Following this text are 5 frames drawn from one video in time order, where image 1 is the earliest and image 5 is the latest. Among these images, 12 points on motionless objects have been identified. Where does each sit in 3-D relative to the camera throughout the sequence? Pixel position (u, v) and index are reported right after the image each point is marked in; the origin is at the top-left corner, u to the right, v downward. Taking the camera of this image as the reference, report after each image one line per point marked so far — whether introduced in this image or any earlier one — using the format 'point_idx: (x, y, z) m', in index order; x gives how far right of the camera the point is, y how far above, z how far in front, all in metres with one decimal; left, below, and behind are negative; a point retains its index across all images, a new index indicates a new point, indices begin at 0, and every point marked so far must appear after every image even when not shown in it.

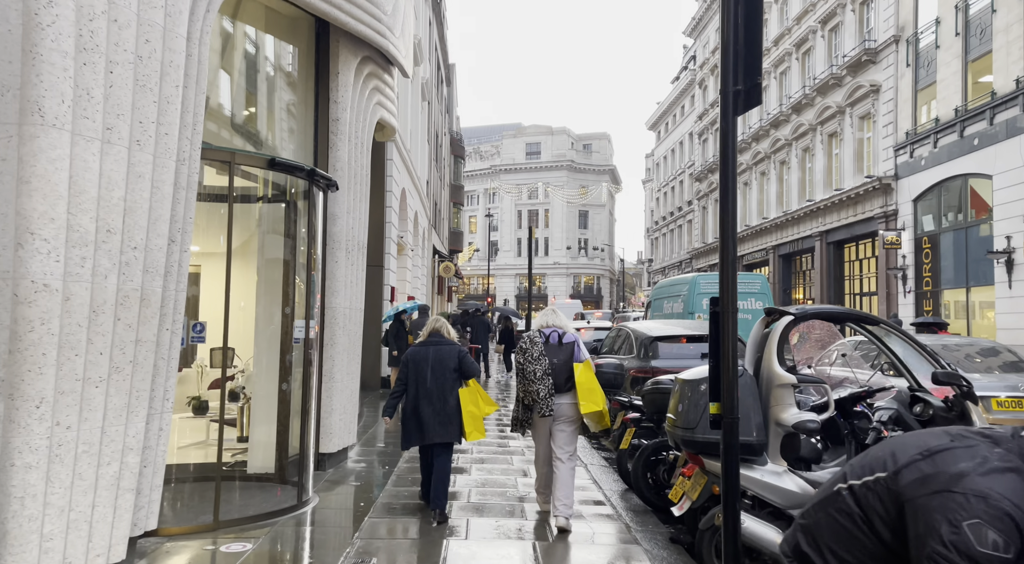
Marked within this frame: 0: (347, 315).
0: (-1.5, -0.3, +7.7) m
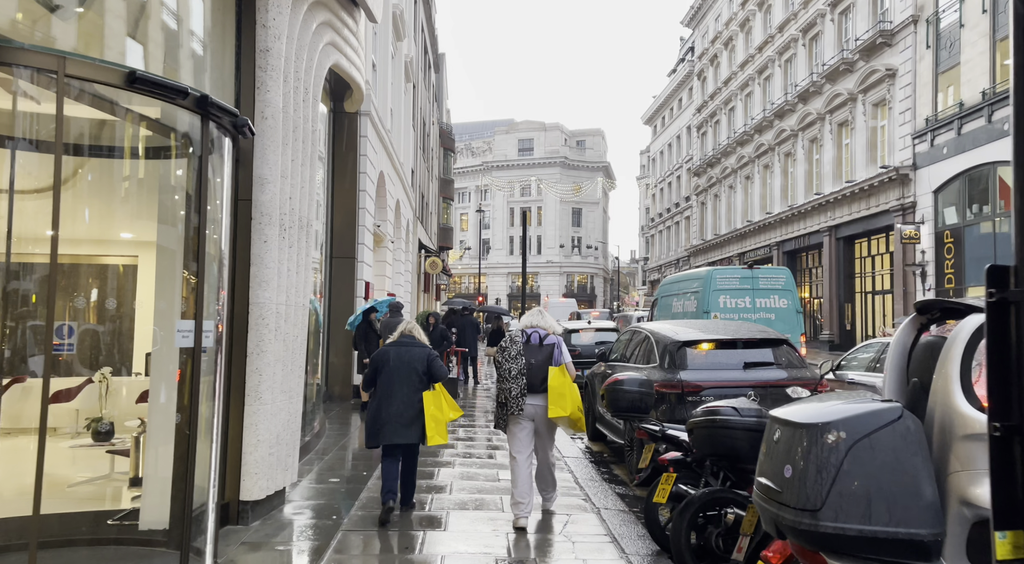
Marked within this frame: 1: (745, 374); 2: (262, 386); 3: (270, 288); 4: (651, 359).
0: (-1.6, -0.2, +5.8) m
1: (+2.0, -0.8, +7.2) m
2: (-1.6, -0.7, +5.6) m
3: (-1.6, 0.0, +5.6) m
4: (+1.3, -0.7, +7.9) m
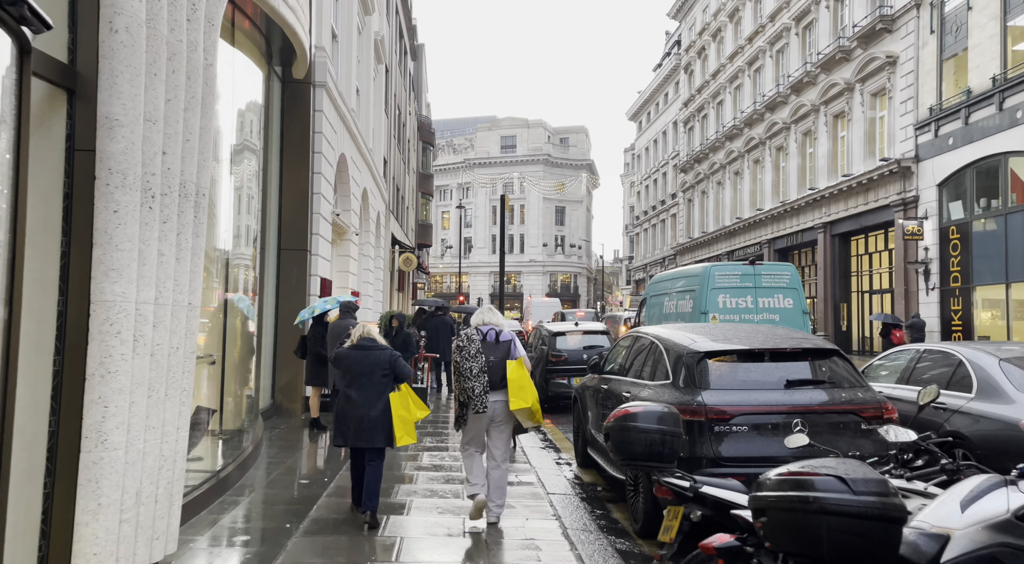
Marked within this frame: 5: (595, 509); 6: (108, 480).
0: (-1.8, -0.2, +4.0) m
1: (+1.8, -0.7, +5.6) m
2: (-1.8, -0.6, +3.8) m
3: (-1.8, 0.0, +3.9) m
4: (+1.1, -0.7, +6.2) m
5: (+0.7, -1.8, +6.8) m
6: (-1.8, -0.9, +3.8) m
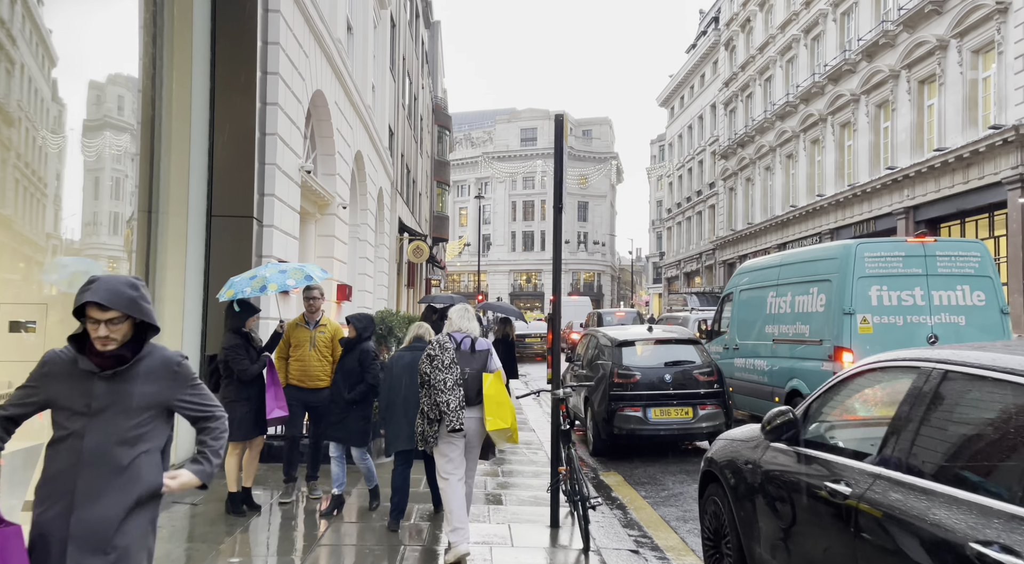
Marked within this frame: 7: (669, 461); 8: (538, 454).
0: (-1.4, 0.0, -0.2) m
1: (+2.2, -0.6, +1.2) m
2: (-1.5, -0.5, -0.4) m
3: (-1.5, +0.2, -0.4) m
4: (+1.5, -0.5, +1.9) m
5: (+1.1, -1.6, +2.5) m
6: (-1.5, -0.7, -0.4) m
7: (+1.8, -2.0, +9.5) m
8: (+0.3, -2.0, +10.0) m
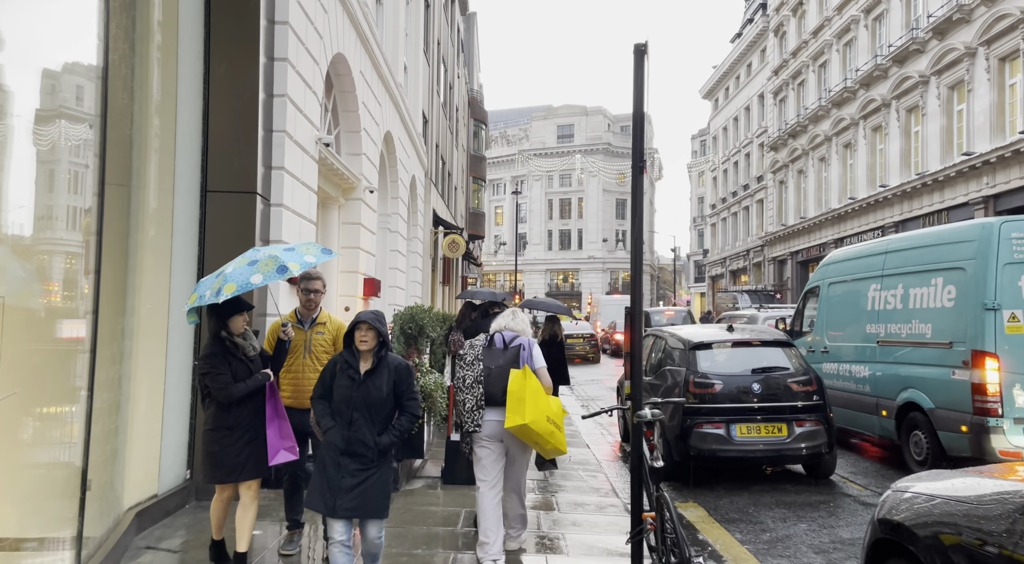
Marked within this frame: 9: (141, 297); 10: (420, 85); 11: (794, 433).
0: (-1.3, +0.1, -1.8) m
1: (+2.4, -0.5, -0.5) m
2: (-1.4, -0.4, -2.0) m
3: (-1.3, +0.3, -1.9) m
4: (+1.7, -0.4, +0.2) m
5: (+1.3, -1.6, +0.8) m
6: (-1.4, -0.6, -2.0) m
7: (+2.3, -1.9, +7.8) m
8: (+0.8, -2.0, +8.4) m
9: (-2.6, -0.2, +5.8) m
10: (-2.0, +4.5, +19.2) m
11: (+2.7, -1.4, +7.9) m
